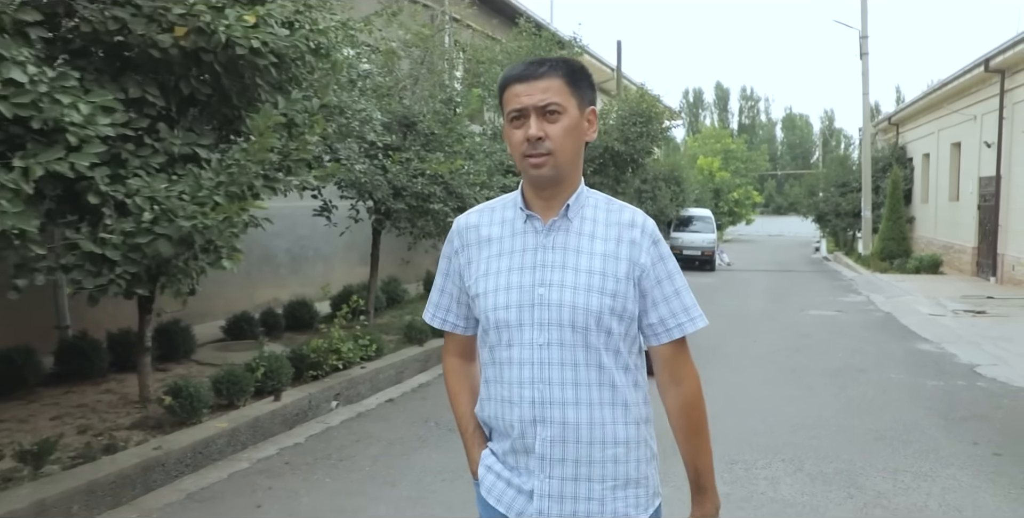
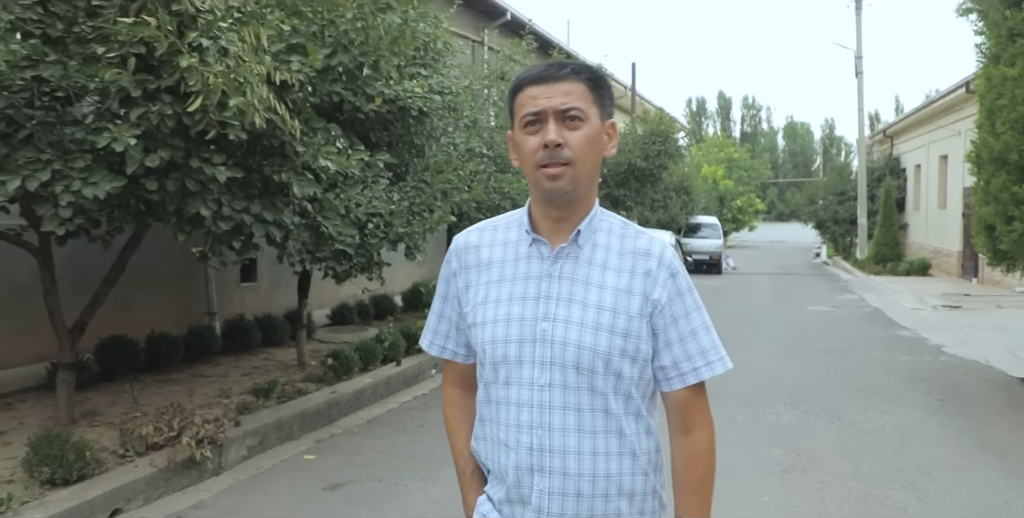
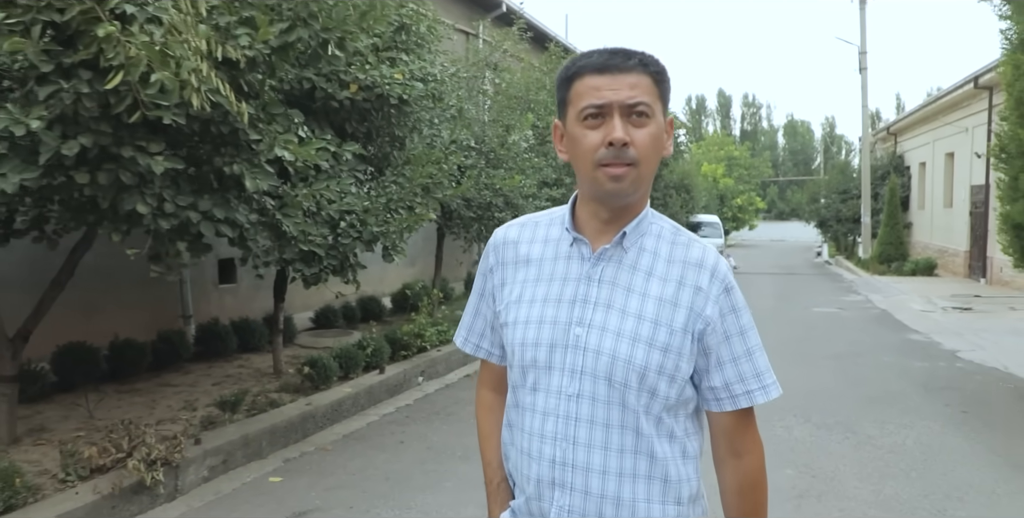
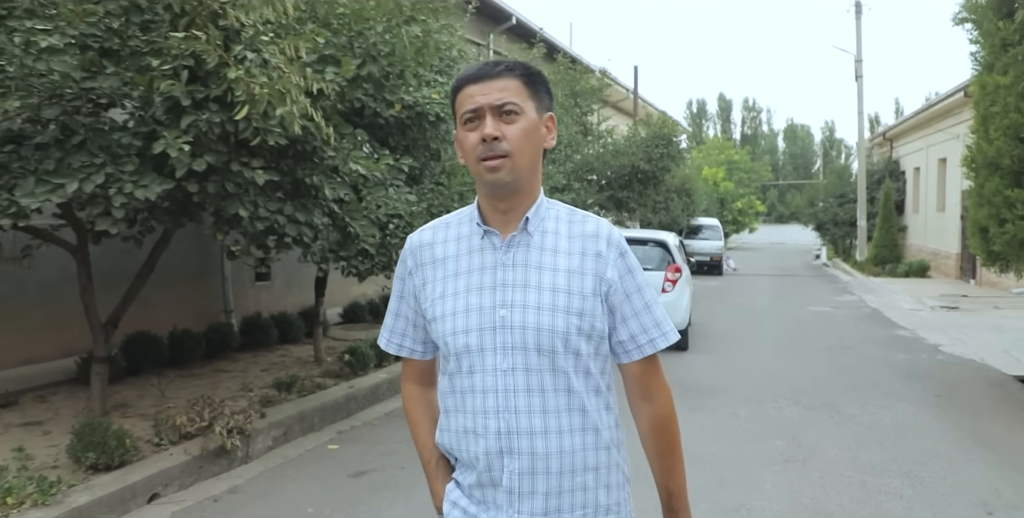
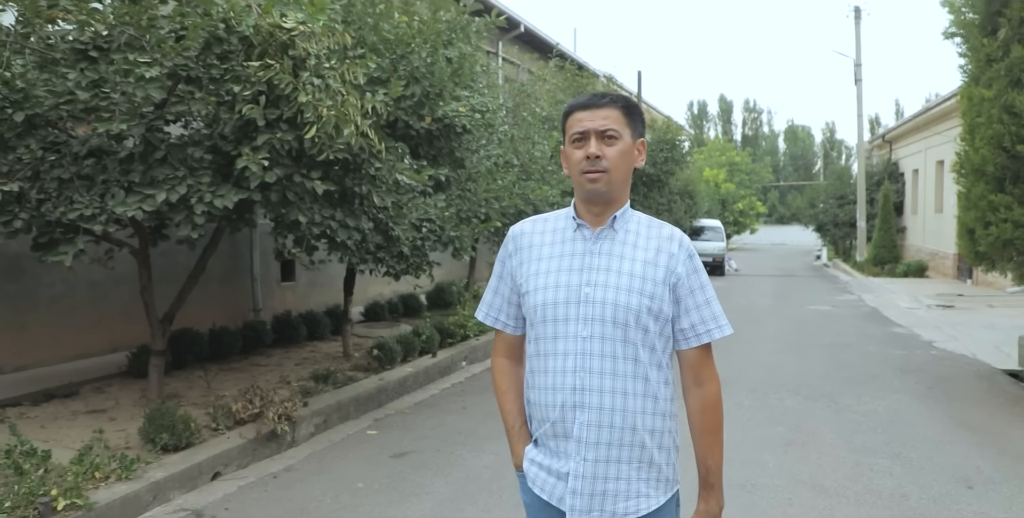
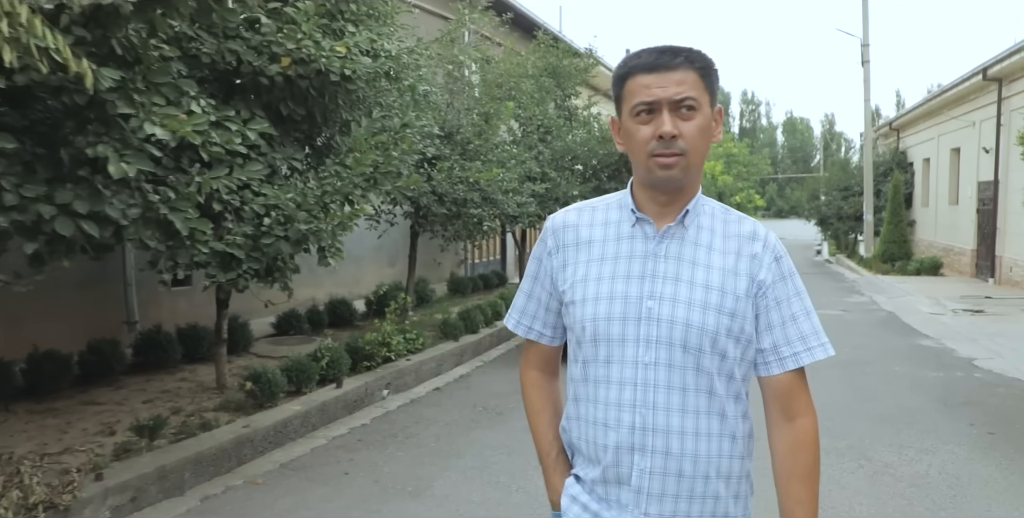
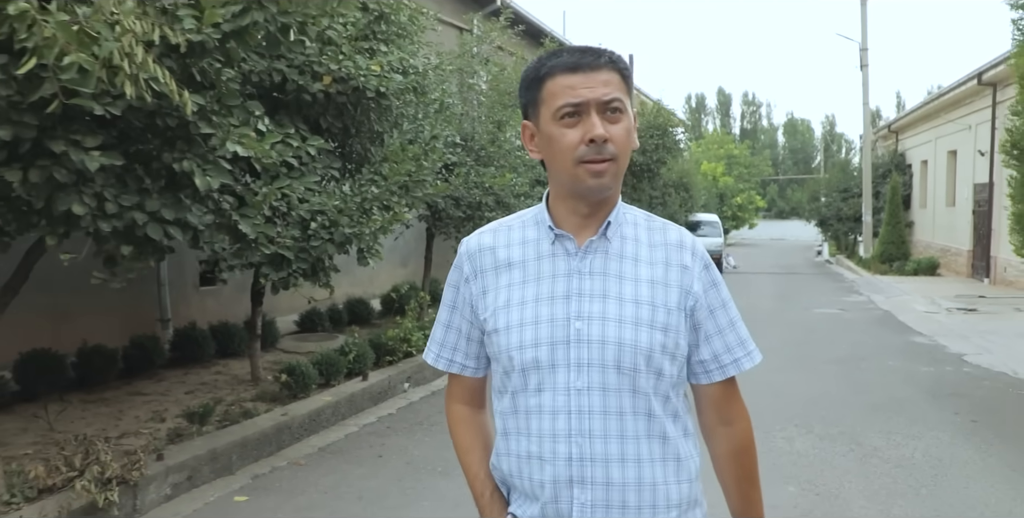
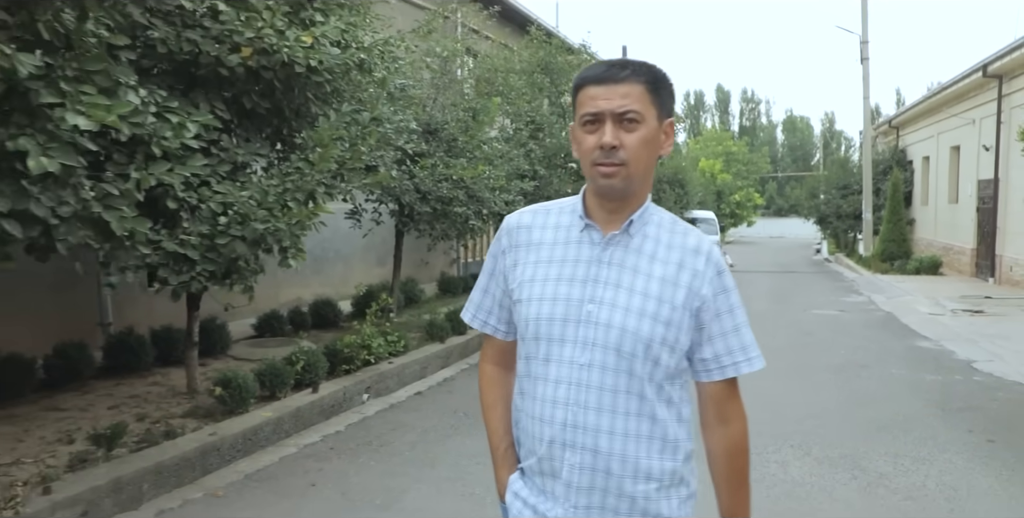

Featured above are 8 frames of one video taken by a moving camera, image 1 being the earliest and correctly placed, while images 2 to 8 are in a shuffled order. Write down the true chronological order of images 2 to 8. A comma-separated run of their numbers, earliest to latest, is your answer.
8, 6, 7, 3, 2, 4, 5
